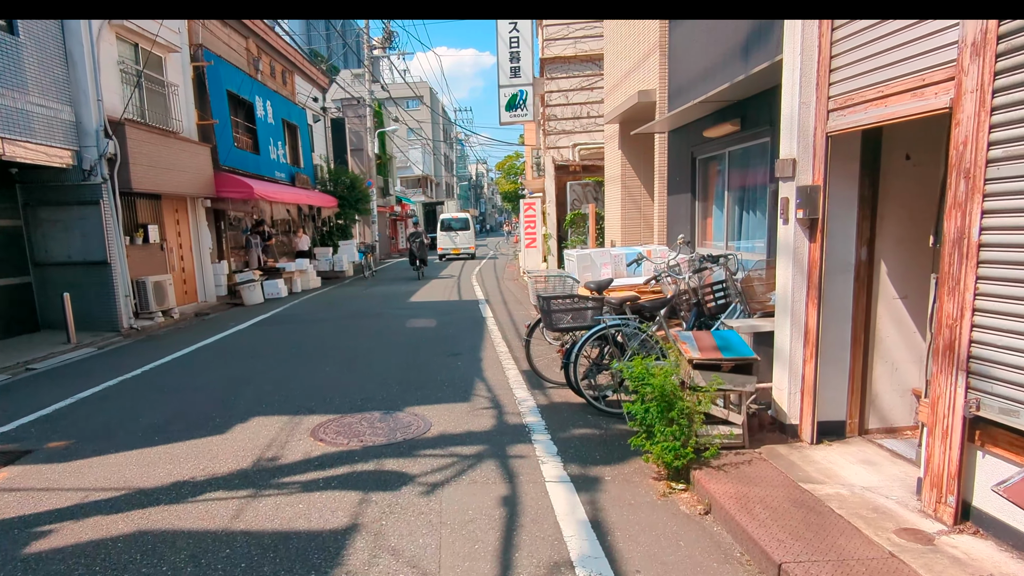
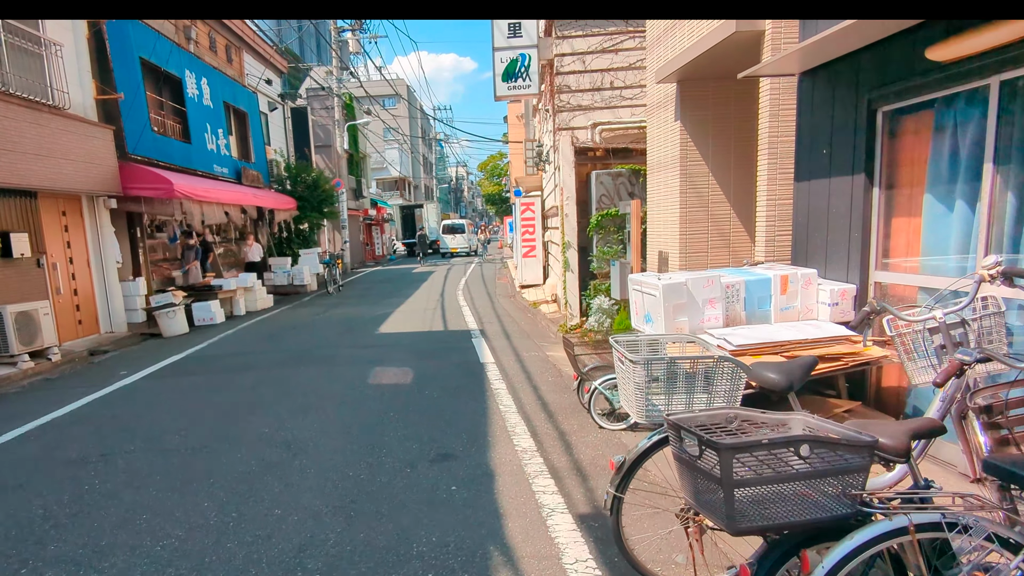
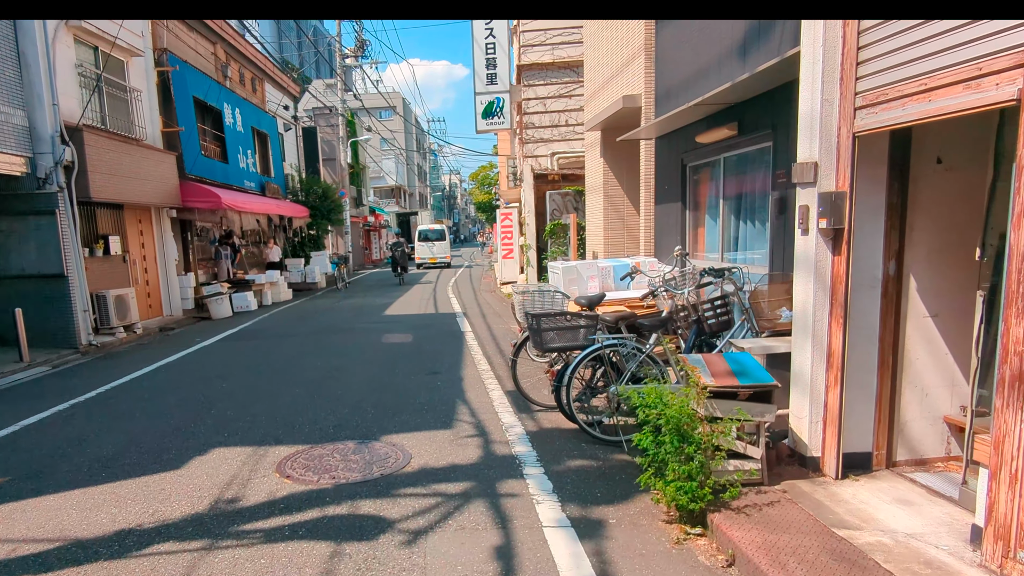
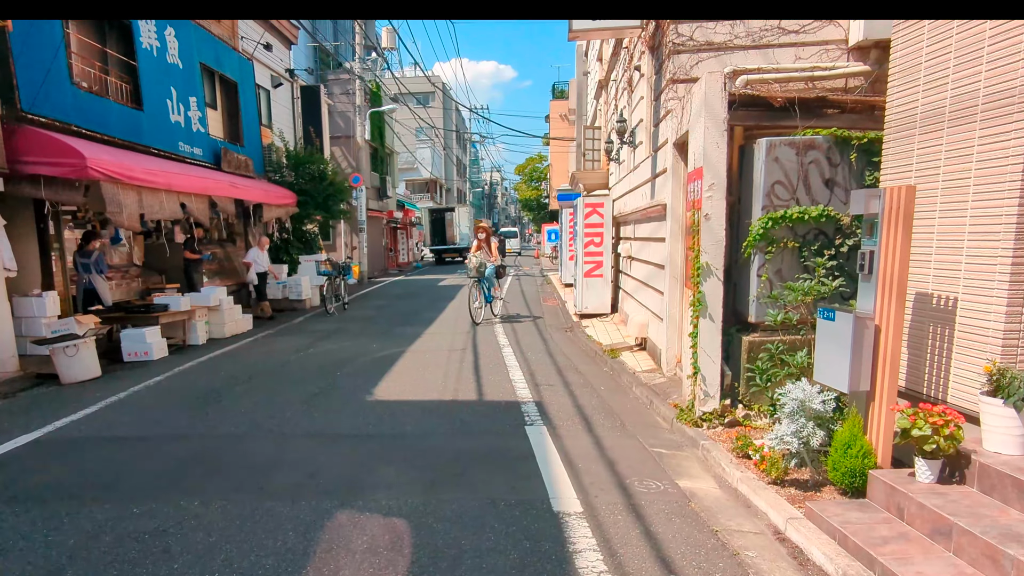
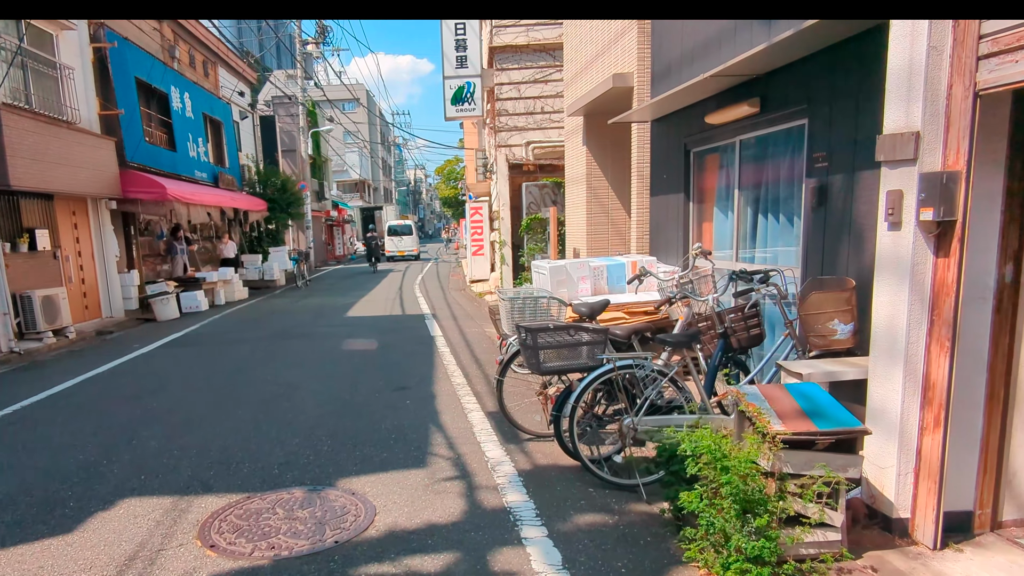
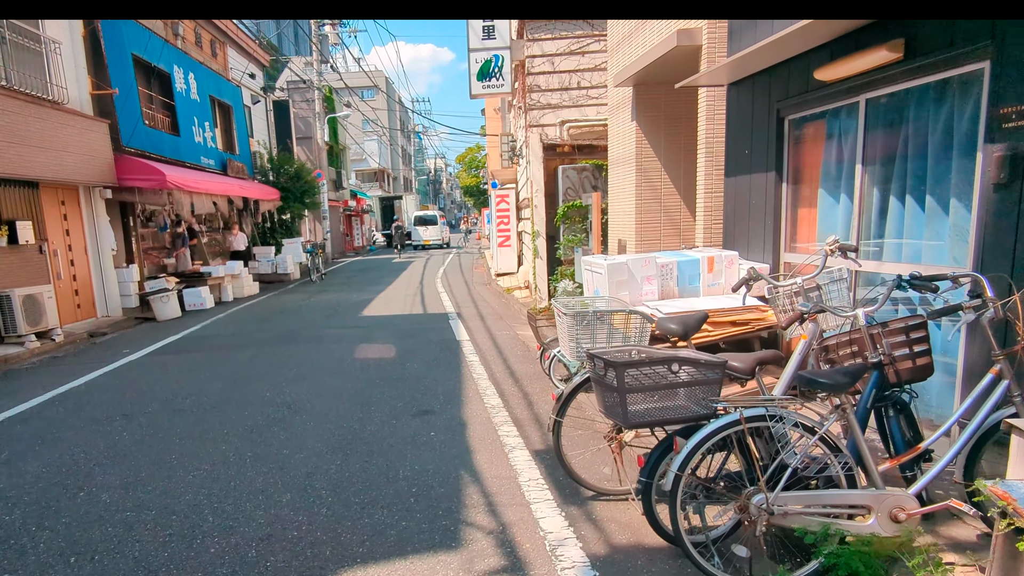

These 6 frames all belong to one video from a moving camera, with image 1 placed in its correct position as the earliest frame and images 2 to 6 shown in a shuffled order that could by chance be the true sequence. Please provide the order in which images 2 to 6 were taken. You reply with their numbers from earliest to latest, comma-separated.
3, 5, 6, 2, 4
